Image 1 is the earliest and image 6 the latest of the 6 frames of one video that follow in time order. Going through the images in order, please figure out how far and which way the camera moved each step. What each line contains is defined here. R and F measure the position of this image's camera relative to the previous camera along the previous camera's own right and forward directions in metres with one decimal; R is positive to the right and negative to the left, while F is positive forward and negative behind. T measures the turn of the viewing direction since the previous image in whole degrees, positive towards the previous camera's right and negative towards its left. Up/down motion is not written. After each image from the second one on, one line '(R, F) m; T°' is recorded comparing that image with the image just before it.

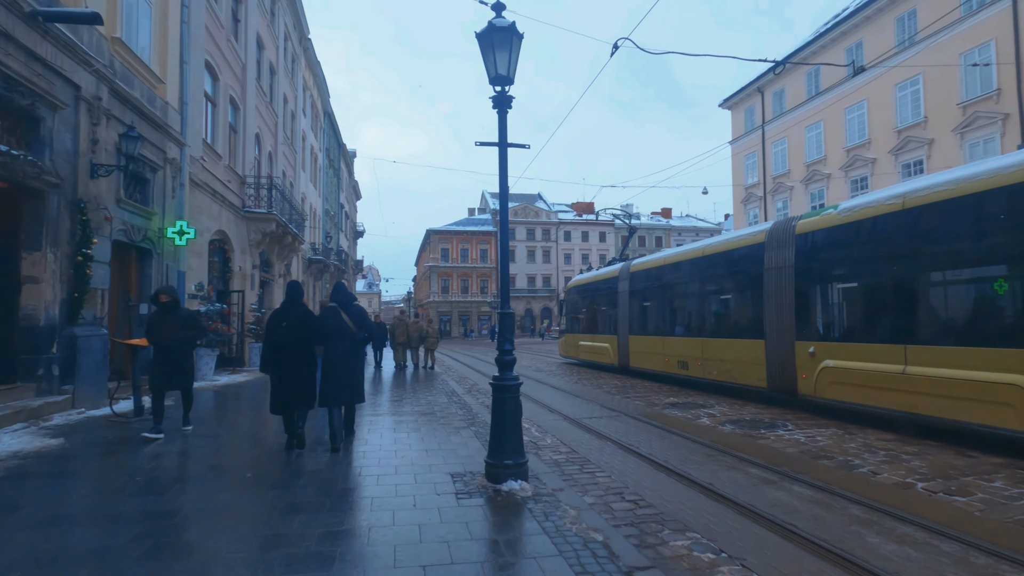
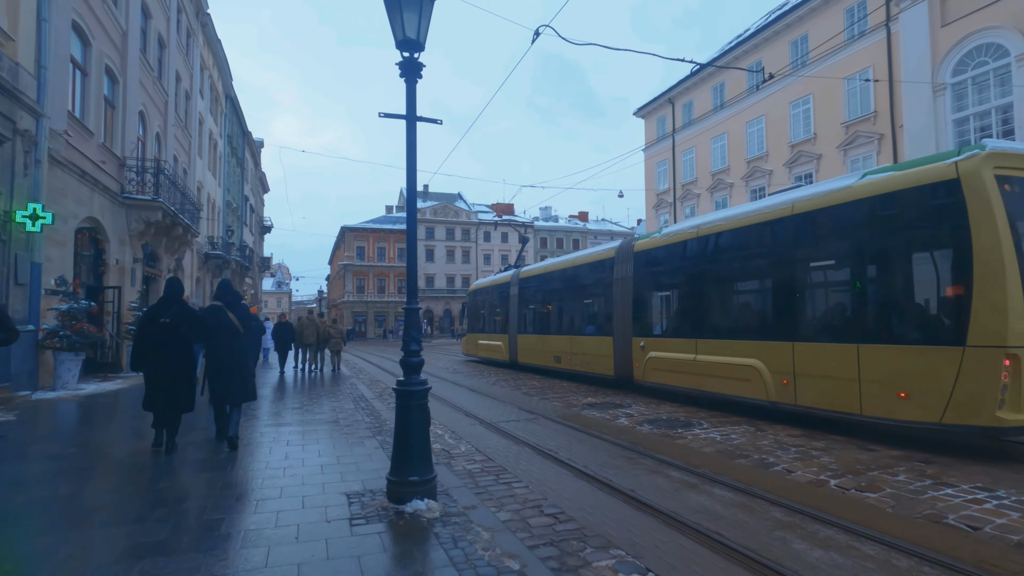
(+0.1, +0.5) m; +9°
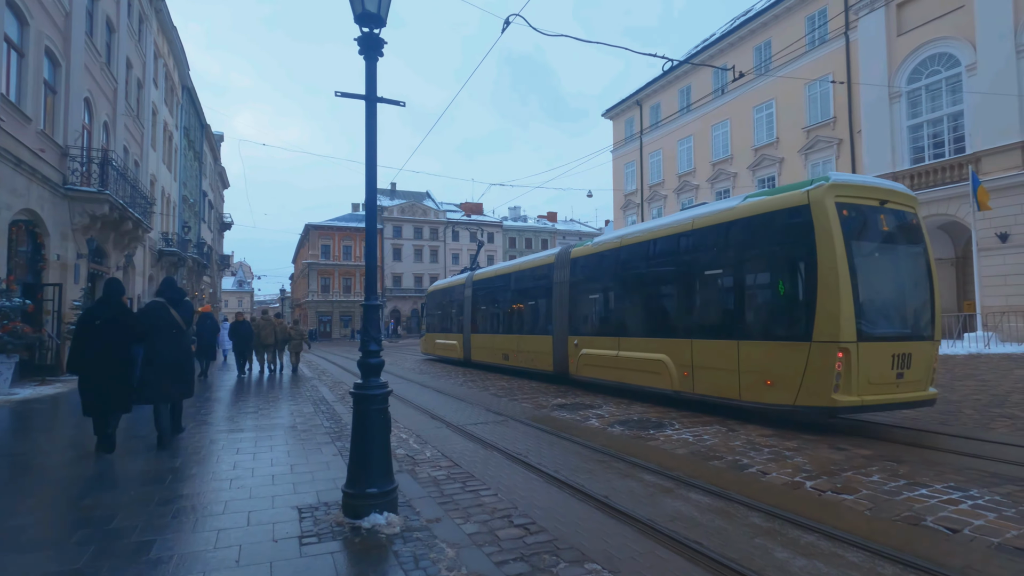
(0.0, +0.3) m; +3°
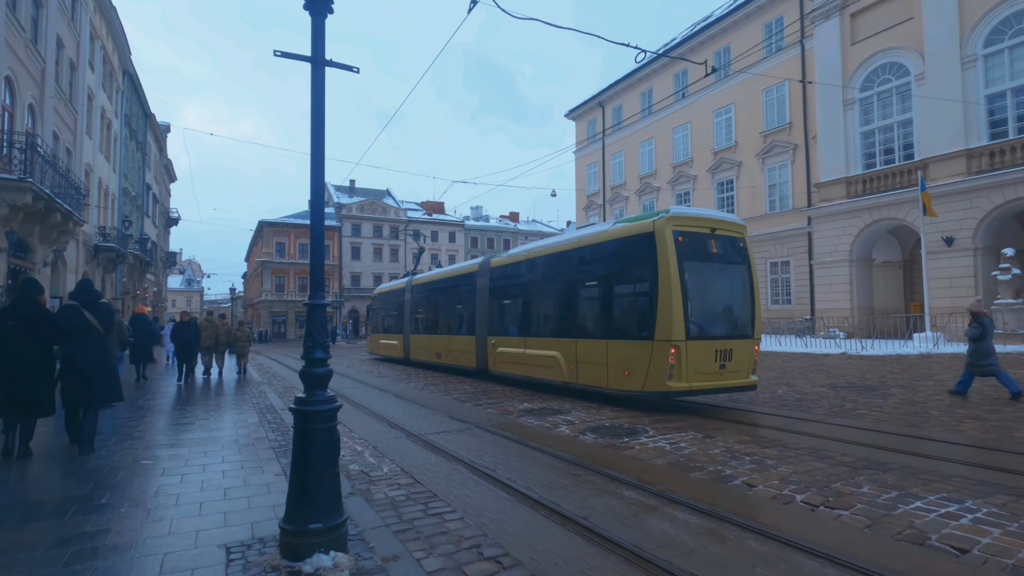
(-0.1, +0.5) m; +4°
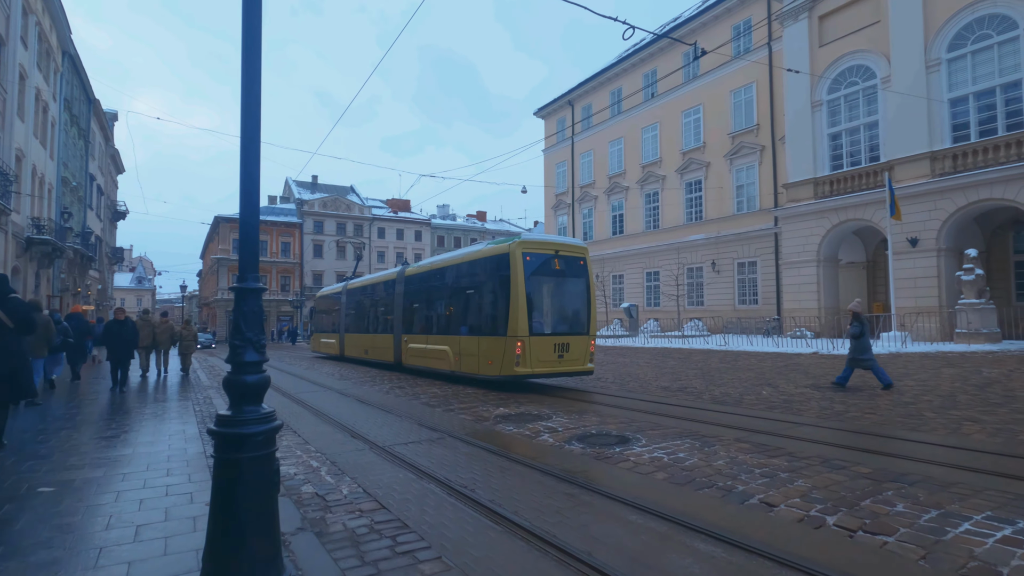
(-0.2, +0.8) m; +4°
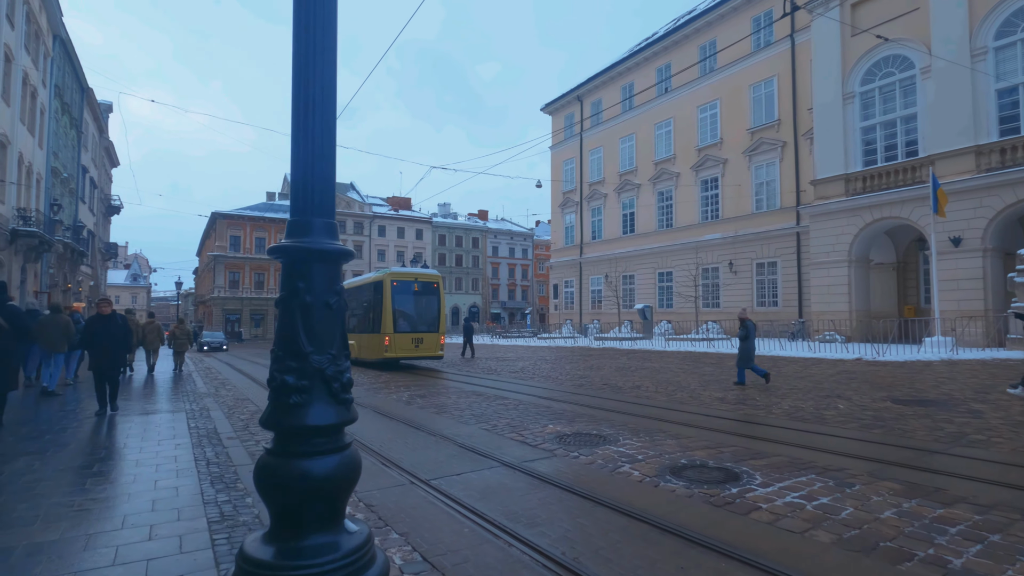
(-0.8, +1.4) m; 0°
